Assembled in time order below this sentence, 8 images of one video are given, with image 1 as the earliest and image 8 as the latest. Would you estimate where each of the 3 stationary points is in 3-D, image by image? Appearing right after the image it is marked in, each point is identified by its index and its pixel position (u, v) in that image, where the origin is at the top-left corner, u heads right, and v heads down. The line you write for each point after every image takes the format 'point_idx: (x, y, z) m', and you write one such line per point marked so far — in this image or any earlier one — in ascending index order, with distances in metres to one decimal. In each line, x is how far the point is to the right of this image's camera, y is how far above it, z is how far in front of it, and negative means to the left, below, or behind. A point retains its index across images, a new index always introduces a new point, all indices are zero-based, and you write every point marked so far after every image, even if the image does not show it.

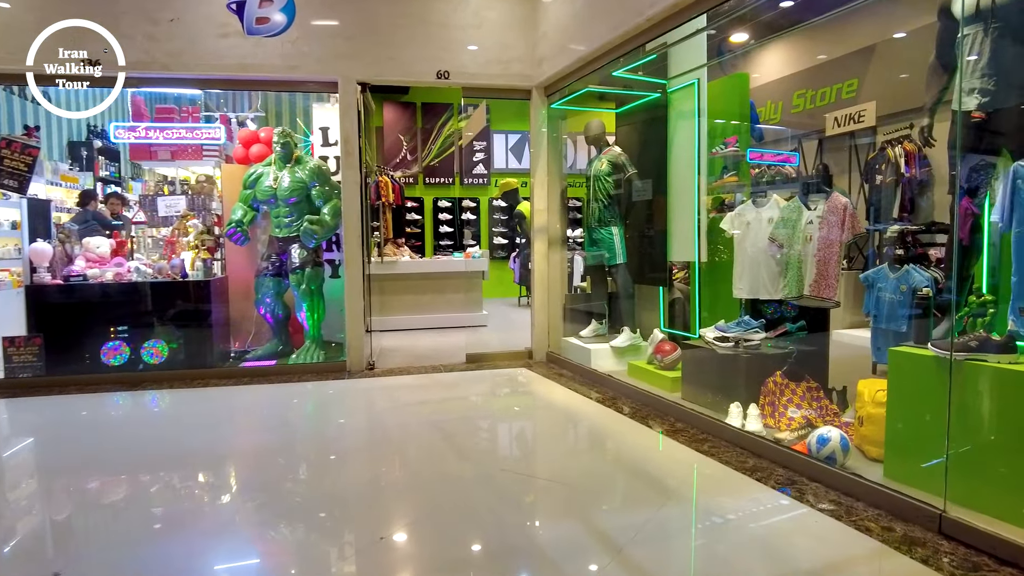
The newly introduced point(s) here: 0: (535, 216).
0: (+0.2, +0.5, +4.7) m
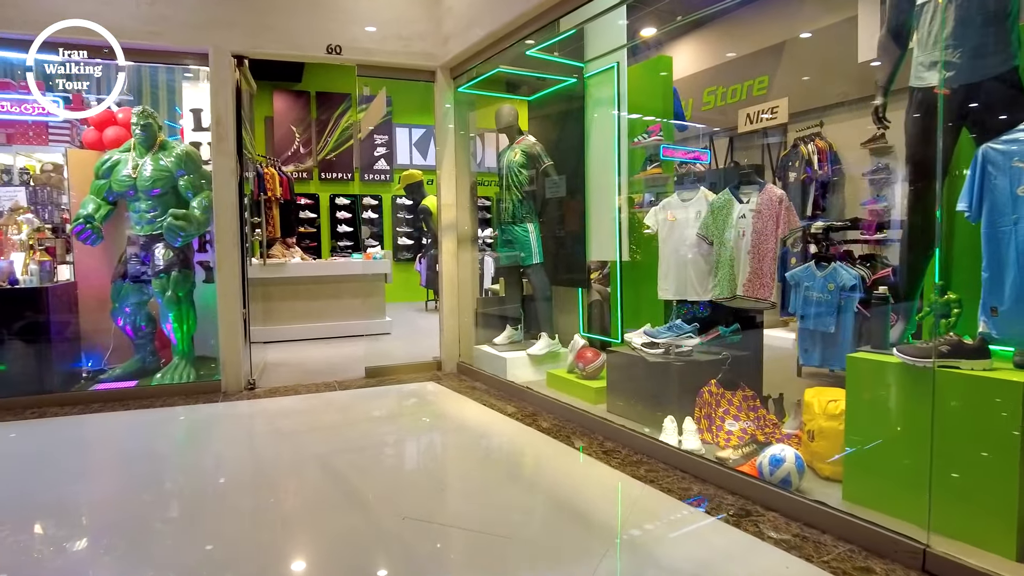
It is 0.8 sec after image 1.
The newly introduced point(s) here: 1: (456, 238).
0: (-0.5, +0.5, +4.3) m
1: (-0.4, +0.3, +4.2) m
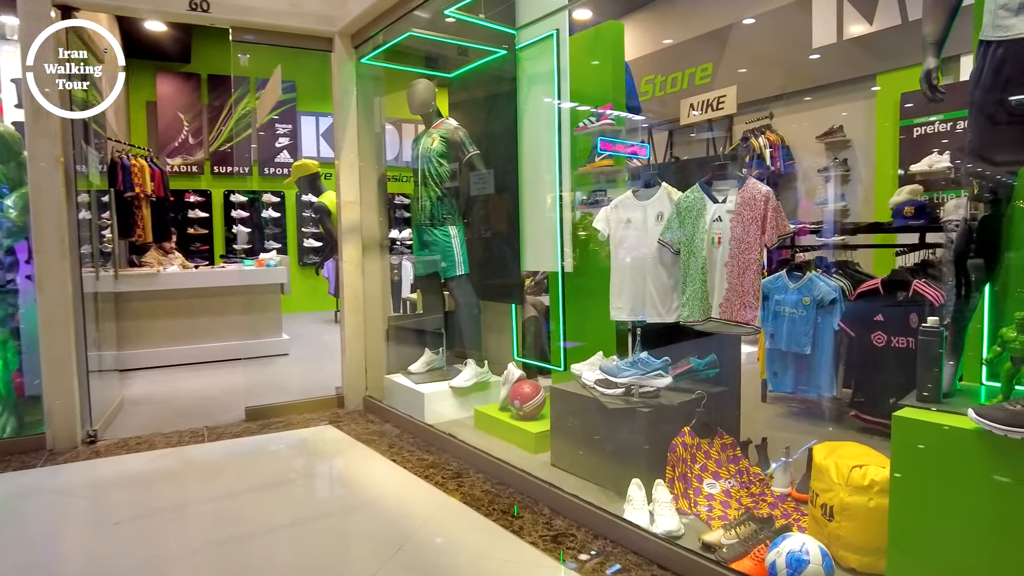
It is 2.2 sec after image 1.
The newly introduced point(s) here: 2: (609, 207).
0: (-0.9, +0.4, +3.5) m
1: (-0.8, +0.3, +3.5) m
2: (+0.4, +0.4, +2.8) m
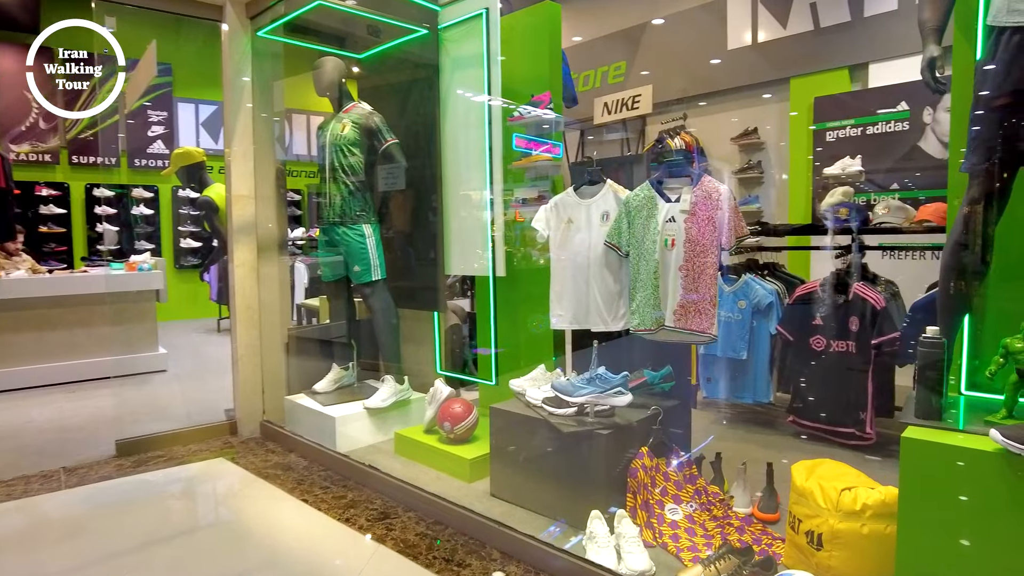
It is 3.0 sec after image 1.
0: (-1.3, +0.4, +3.0) m
1: (-1.2, +0.2, +3.0) m
2: (+0.1, +0.3, +2.5) m
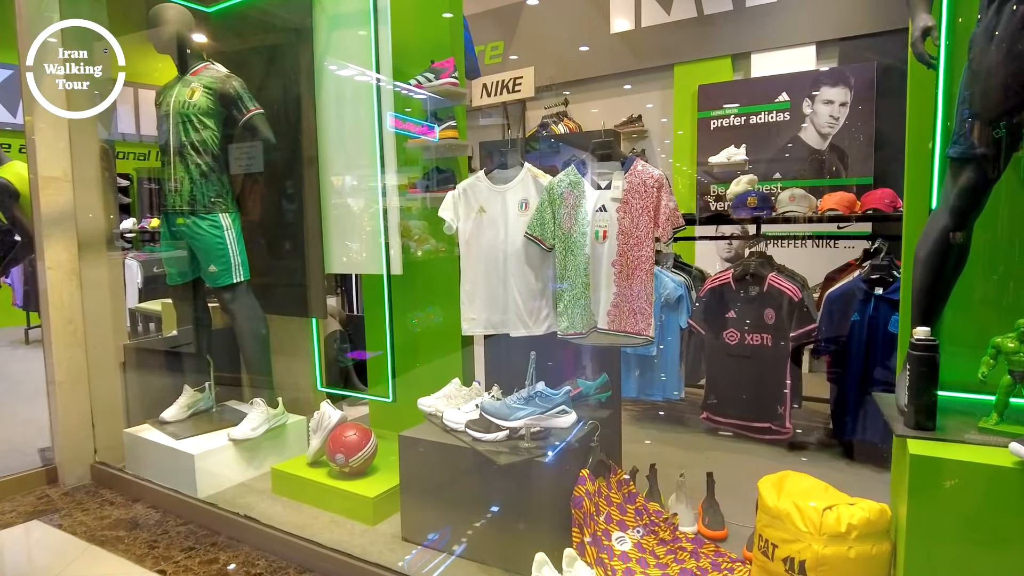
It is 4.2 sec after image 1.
0: (-1.7, +0.4, +2.4) m
1: (-1.6, +0.2, +2.4) m
2: (-0.2, +0.3, +2.2) m
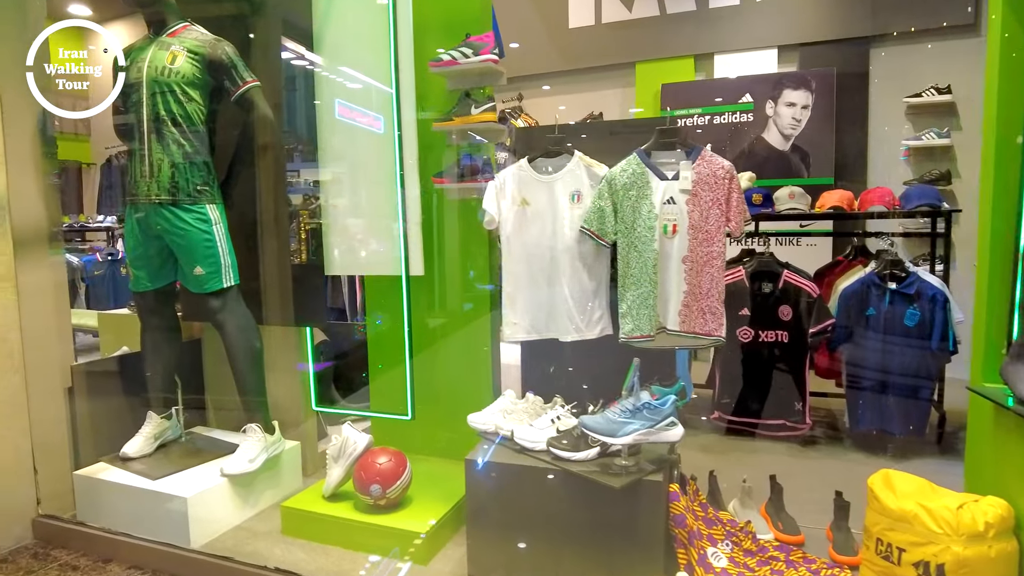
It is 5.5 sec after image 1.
0: (-1.6, +0.3, +1.9) m
1: (-1.5, +0.2, +1.9) m
2: (-0.1, +0.3, +2.0) m
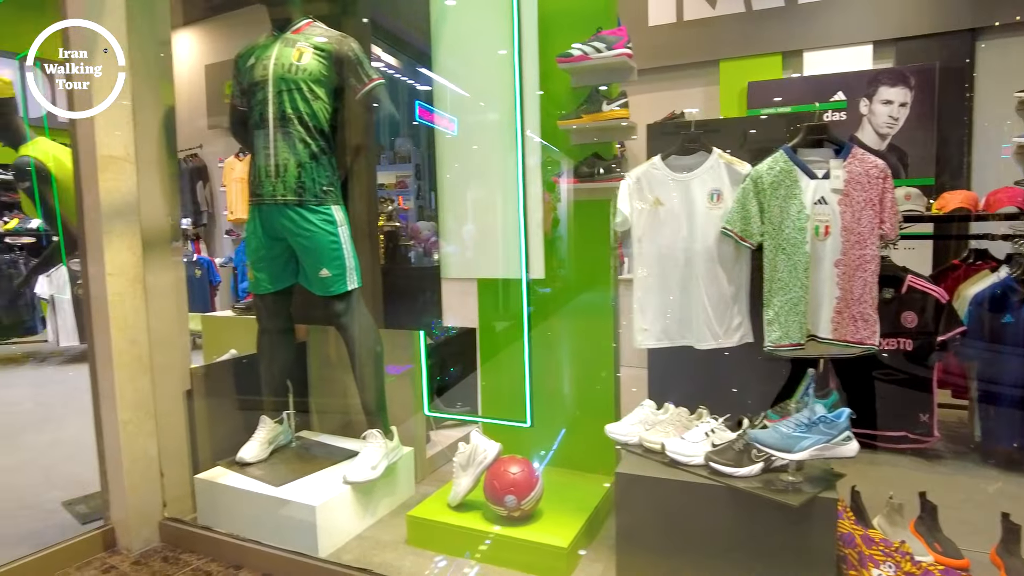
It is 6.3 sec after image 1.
0: (-1.3, +0.3, +1.9) m
1: (-1.1, +0.2, +1.9) m
2: (+0.2, +0.3, +1.9) m
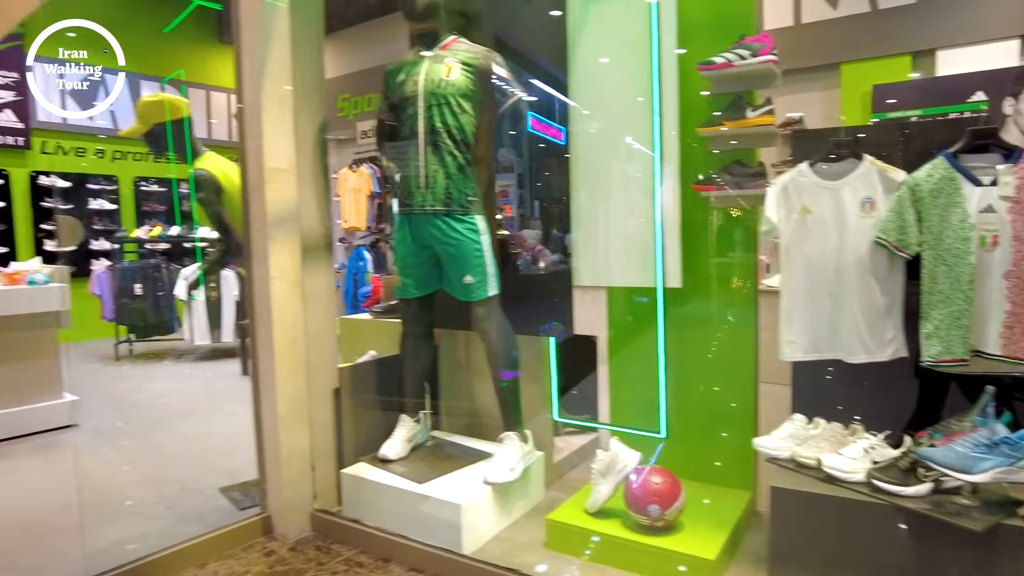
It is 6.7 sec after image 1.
0: (-0.8, +0.3, +2.0) m
1: (-0.7, +0.1, +2.1) m
2: (+0.6, +0.3, +1.9) m
